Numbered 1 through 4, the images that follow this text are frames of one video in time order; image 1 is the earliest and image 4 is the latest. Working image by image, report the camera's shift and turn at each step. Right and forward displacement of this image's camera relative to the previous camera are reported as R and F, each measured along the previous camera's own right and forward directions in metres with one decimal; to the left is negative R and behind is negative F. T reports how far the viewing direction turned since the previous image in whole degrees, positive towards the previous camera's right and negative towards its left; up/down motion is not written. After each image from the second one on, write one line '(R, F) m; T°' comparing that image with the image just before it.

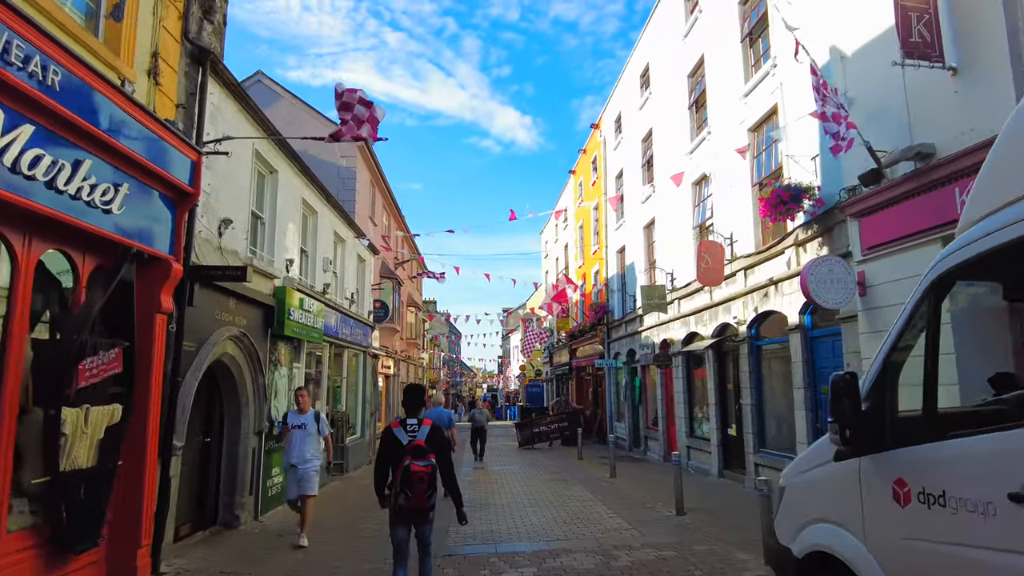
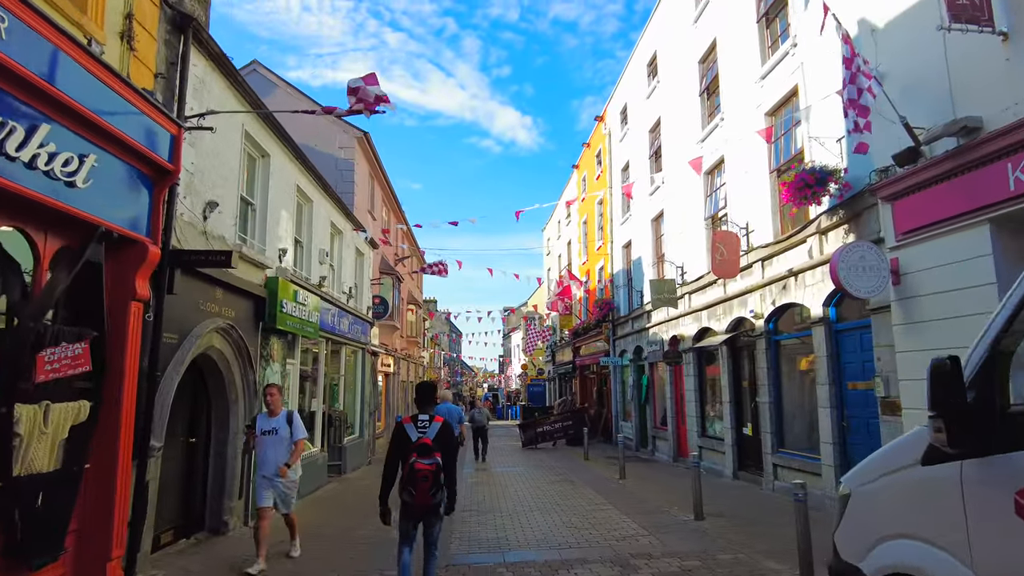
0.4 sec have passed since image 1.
(-0.1, +1.0) m; 0°
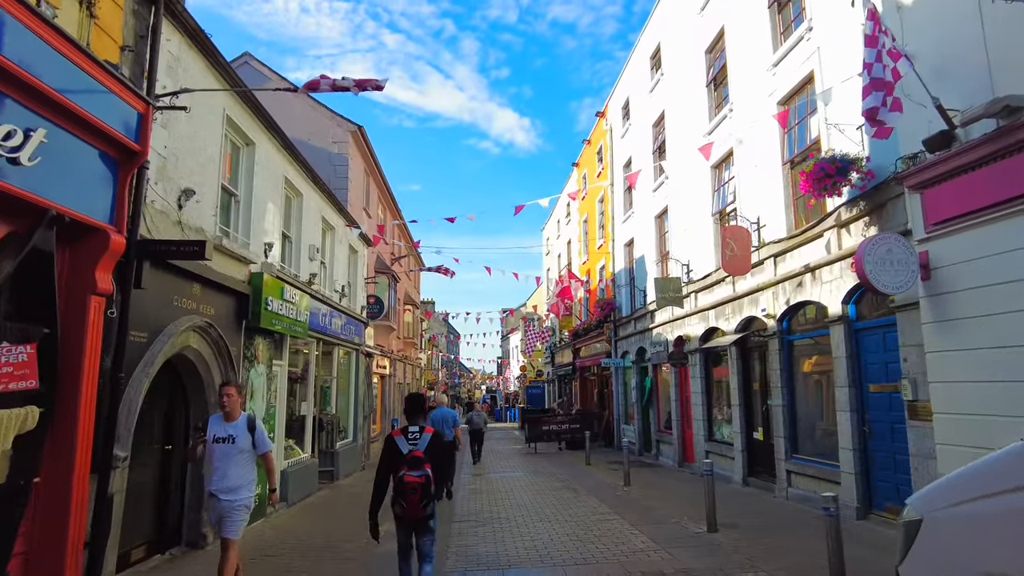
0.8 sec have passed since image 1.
(0.0, +0.9) m; 0°
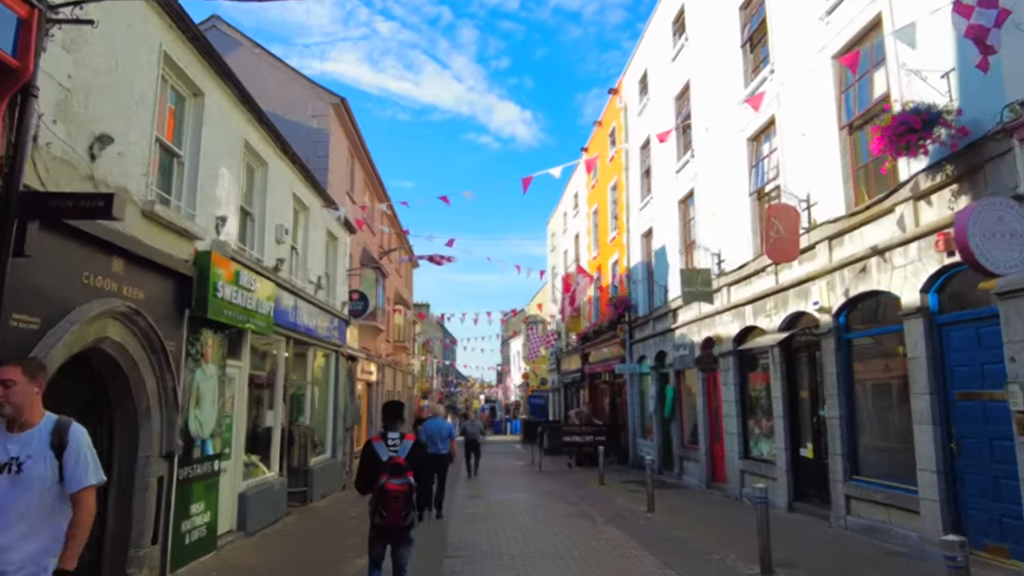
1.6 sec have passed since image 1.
(-0.2, +2.7) m; +1°
